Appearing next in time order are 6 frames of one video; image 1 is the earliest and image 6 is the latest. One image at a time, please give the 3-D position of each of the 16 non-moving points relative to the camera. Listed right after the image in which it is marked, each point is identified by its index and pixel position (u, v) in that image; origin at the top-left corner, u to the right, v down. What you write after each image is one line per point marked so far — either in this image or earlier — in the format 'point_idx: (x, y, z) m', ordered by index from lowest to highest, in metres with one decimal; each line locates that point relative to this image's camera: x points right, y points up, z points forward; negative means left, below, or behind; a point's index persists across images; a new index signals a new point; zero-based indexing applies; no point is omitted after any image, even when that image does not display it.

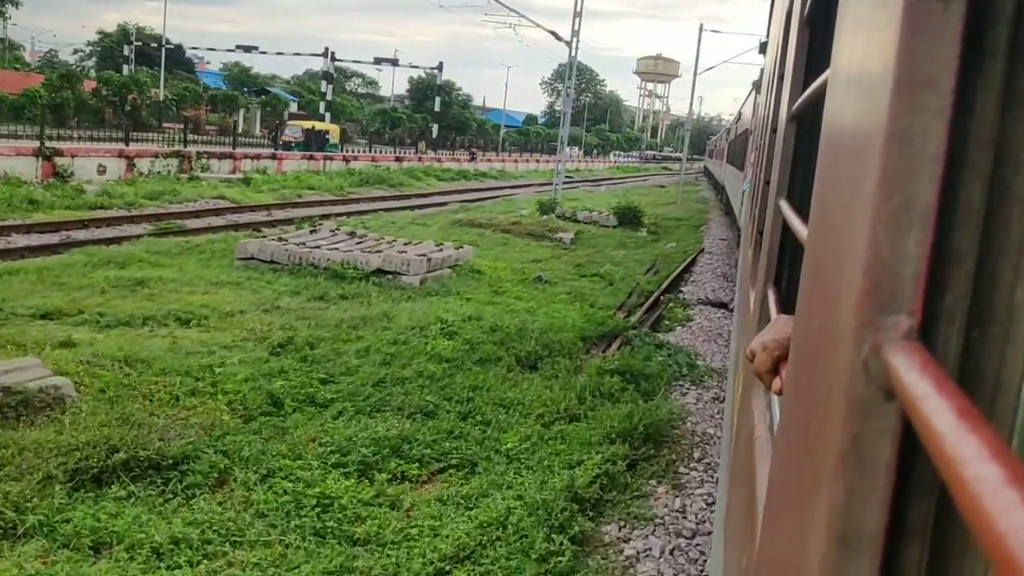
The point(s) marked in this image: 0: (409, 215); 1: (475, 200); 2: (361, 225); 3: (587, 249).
0: (-1.7, +1.2, +14.9) m
1: (-0.8, +2.0, +19.9) m
2: (-2.1, +0.9, +12.7) m
3: (+1.1, +0.6, +13.3) m
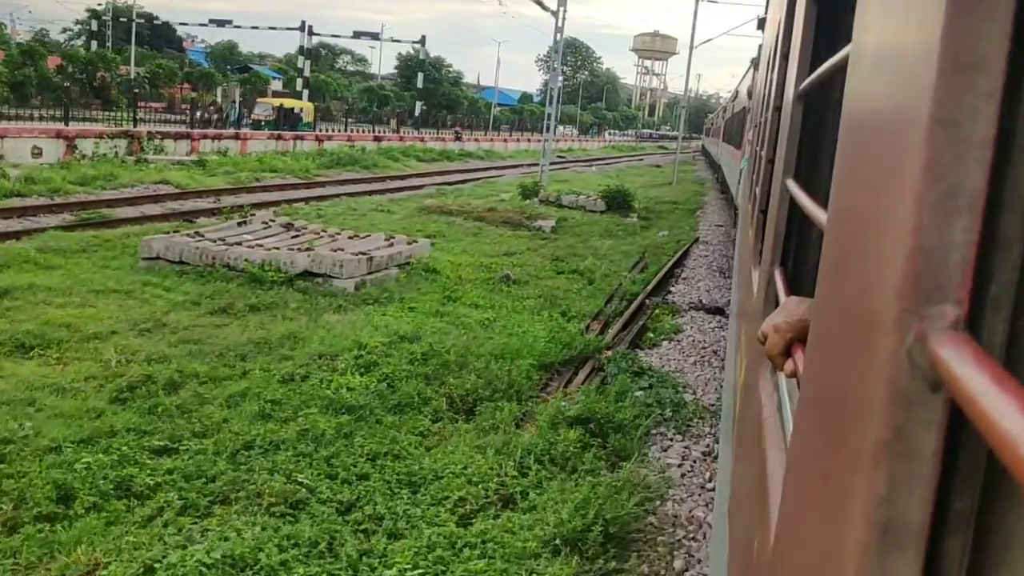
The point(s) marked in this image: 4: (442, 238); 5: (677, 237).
0: (-2.1, +1.3, +13.5) m
1: (-1.2, +2.2, +18.5) m
2: (-2.5, +0.9, +11.3) m
3: (+0.7, +0.7, +11.9) m
4: (-0.8, +0.6, +10.8) m
5: (+2.4, +0.7, +13.0) m
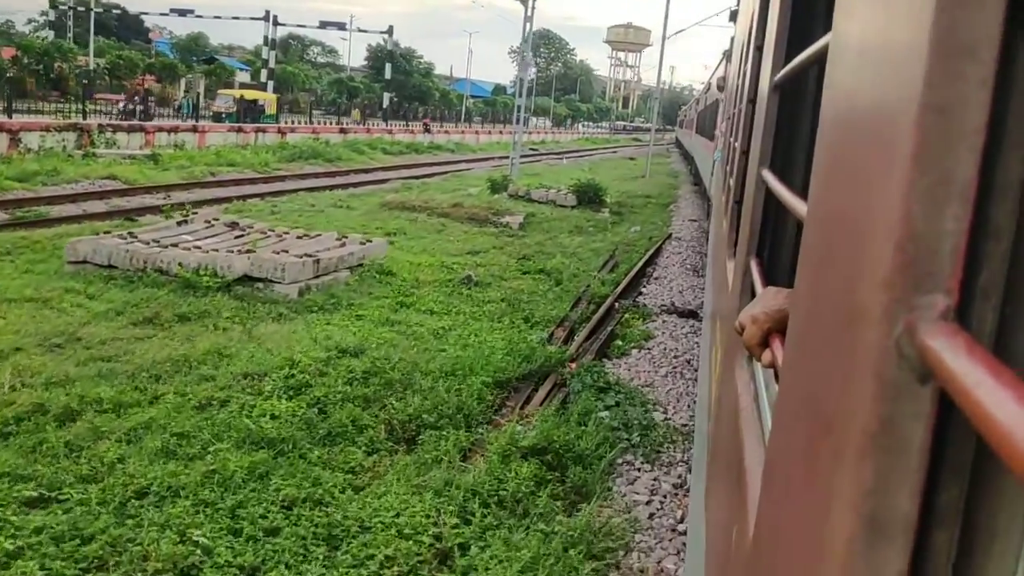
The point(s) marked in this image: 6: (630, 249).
0: (-2.5, +1.3, +12.9) m
1: (-1.8, +2.2, +17.9) m
2: (-2.9, +0.9, +10.7) m
3: (+0.3, +0.7, +11.4) m
4: (-1.2, +0.6, +10.2) m
5: (+1.9, +0.8, +12.5) m
6: (+1.4, +0.5, +11.0) m
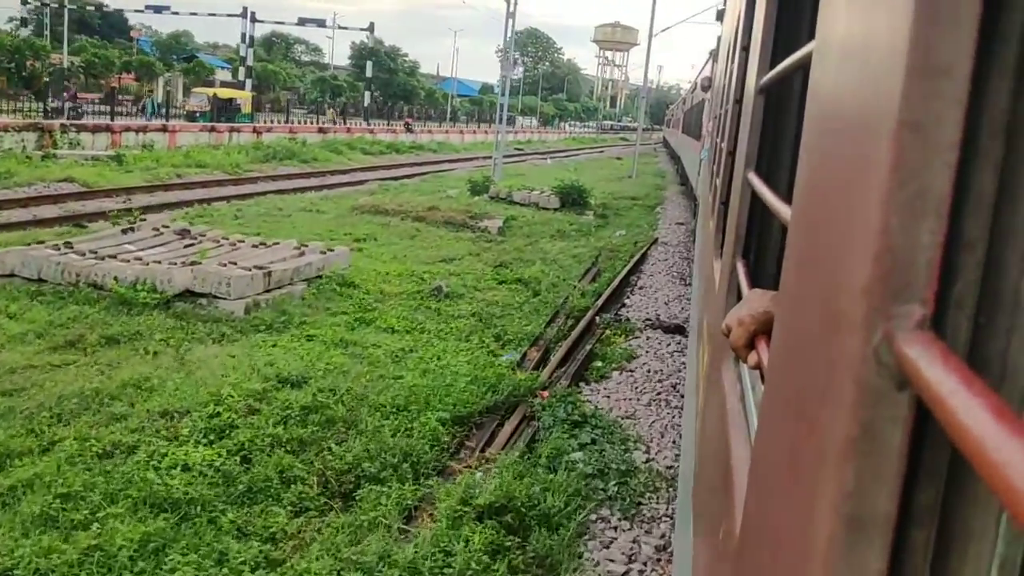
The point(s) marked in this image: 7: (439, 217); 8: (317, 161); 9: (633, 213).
0: (-2.8, +1.2, +12.3) m
1: (-2.2, +2.1, +17.3) m
2: (-3.2, +0.8, +10.1) m
3: (0.0, +0.6, +10.9) m
4: (-1.5, +0.5, +9.6) m
5: (+1.6, +0.7, +12.0) m
6: (+1.2, +0.4, +10.4) m
7: (-0.9, +0.9, +11.5) m
8: (-4.1, +2.6, +18.7) m
9: (+2.0, +1.3, +15.1) m
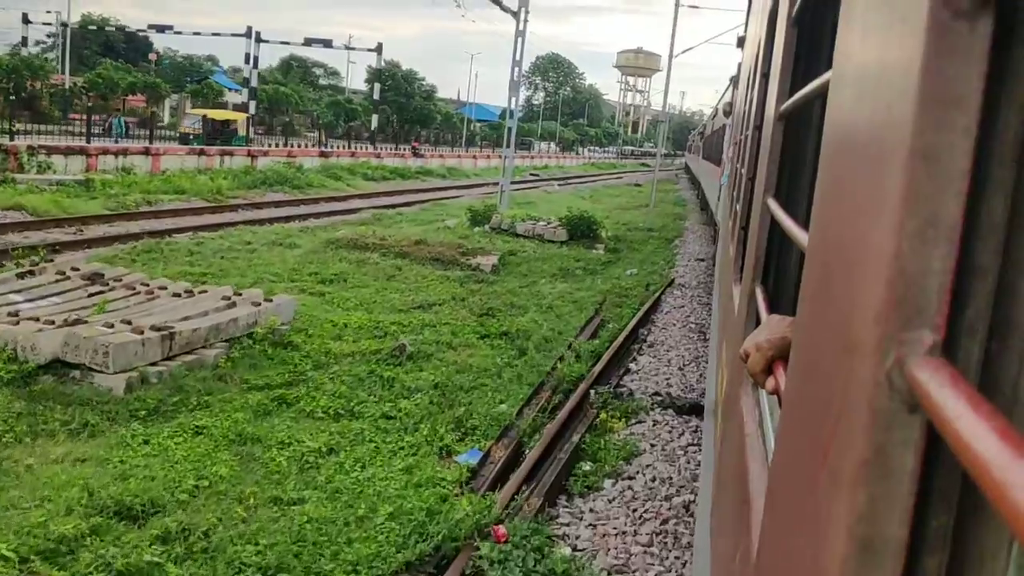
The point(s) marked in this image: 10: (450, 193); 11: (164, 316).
0: (-2.9, +0.7, +11.0) m
1: (-2.1, +1.5, +16.1) m
2: (-3.2, +0.4, +8.8) m
3: (0.0, +0.1, +9.5) m
4: (-1.6, 0.0, +8.3) m
5: (+1.6, +0.1, +10.6) m
6: (+1.1, -0.1, +9.0) m
7: (-1.0, +0.4, +10.2) m
8: (-3.9, +2.0, +17.5) m
9: (+2.1, +0.6, +13.7) m
10: (-1.4, +2.0, +19.6) m
11: (-1.9, -0.2, +5.5) m
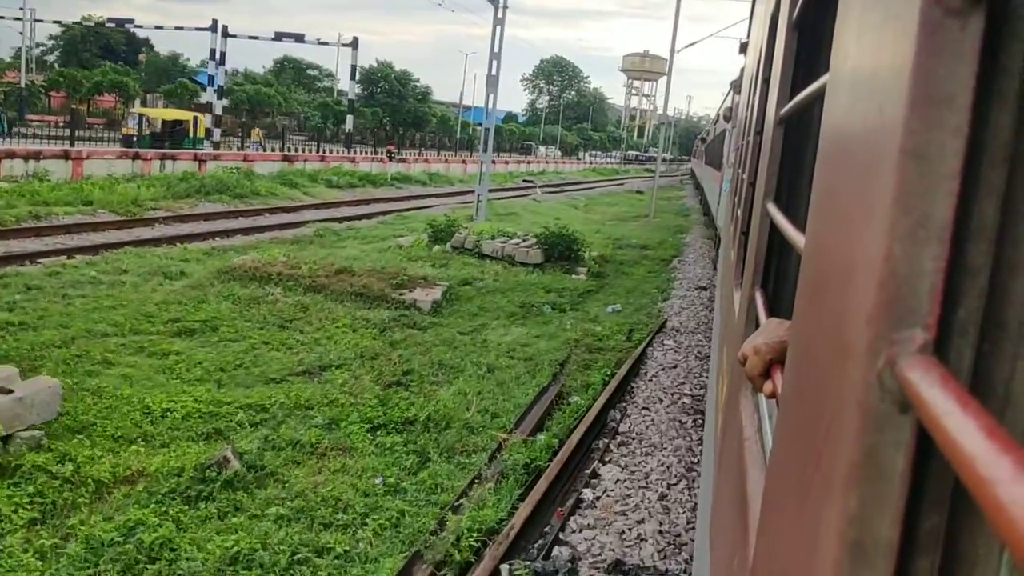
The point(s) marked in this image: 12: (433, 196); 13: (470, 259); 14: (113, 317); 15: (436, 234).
0: (-3.3, +0.3, +8.9) m
1: (-2.5, +1.1, +13.9) m
2: (-3.7, 0.0, +6.6) m
3: (-0.5, -0.3, +7.3) m
4: (-2.0, -0.3, +6.1) m
5: (+1.1, -0.2, +8.4) m
6: (+0.6, -0.5, +6.8) m
7: (-1.4, 0.0, +8.0) m
8: (-4.3, +1.6, +15.3) m
9: (+1.6, +0.2, +11.5) m
10: (-1.7, +1.6, +17.5) m
11: (-2.4, -0.5, +3.3) m
12: (-1.8, +2.0, +19.7) m
13: (-0.5, +0.3, +10.4) m
14: (-2.7, -0.2, +6.2) m
15: (-1.0, +0.7, +11.9) m
